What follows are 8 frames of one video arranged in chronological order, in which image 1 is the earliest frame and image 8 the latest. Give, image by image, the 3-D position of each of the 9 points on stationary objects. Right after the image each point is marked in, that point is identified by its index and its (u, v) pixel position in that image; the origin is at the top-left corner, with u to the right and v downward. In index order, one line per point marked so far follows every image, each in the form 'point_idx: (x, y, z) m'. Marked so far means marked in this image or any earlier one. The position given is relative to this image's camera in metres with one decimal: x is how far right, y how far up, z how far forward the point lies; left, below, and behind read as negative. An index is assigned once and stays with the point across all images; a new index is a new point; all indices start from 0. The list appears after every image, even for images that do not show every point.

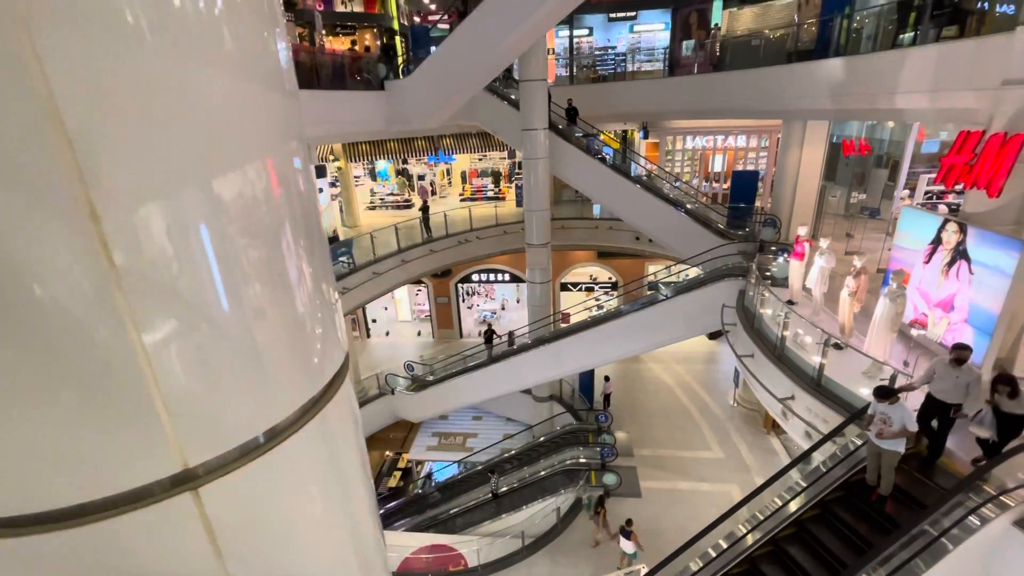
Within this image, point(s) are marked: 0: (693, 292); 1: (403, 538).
0: (+3.0, -0.1, +8.1) m
1: (-2.0, -4.6, +8.8) m
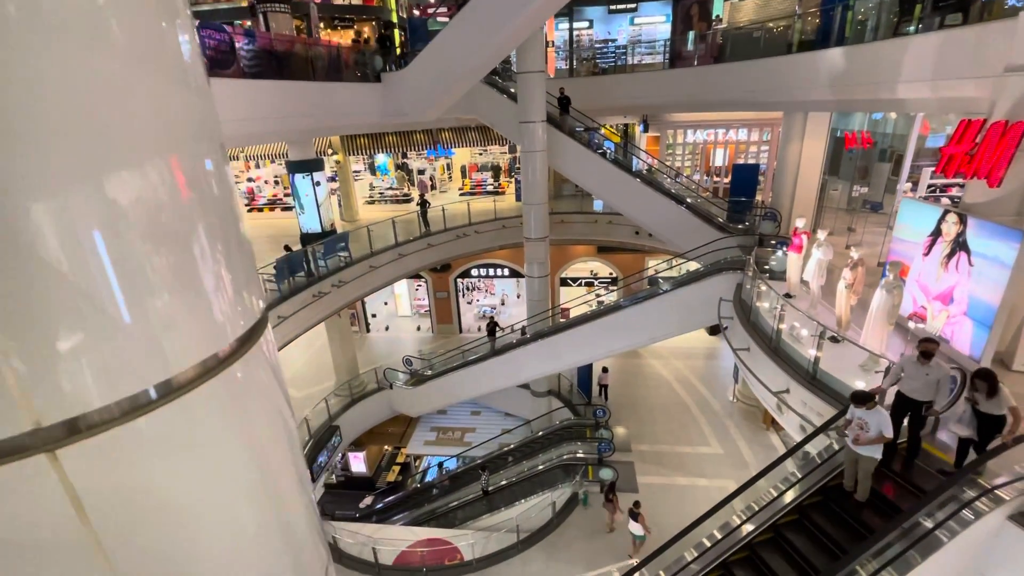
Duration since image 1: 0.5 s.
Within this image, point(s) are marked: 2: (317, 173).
0: (+3.0, 0.0, +8.0) m
1: (-2.1, -4.5, +8.8) m
2: (-4.2, +2.5, +10.4) m
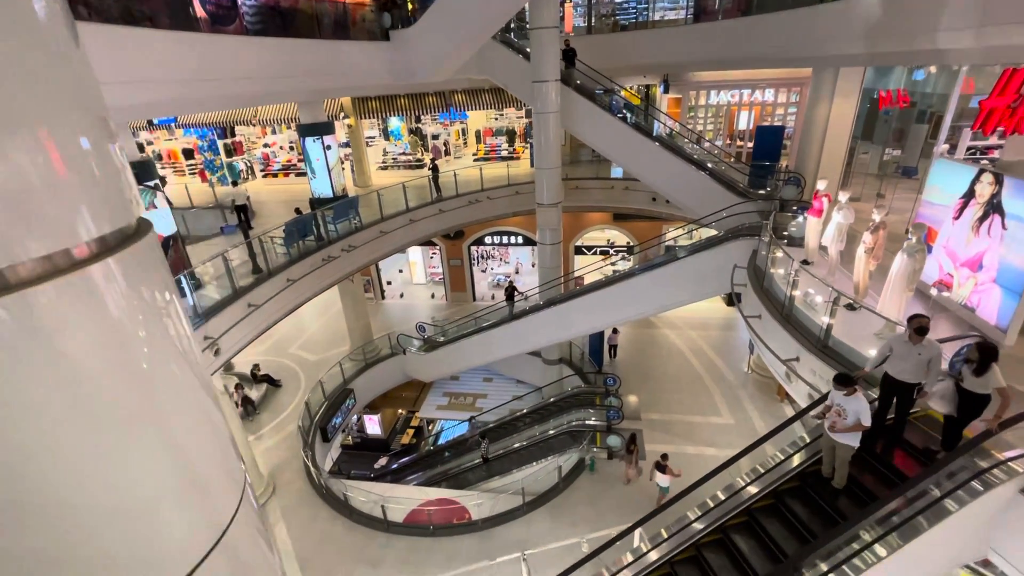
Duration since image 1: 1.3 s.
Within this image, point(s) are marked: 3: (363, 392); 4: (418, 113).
0: (+3.1, +0.6, +7.8) m
1: (-1.9, -3.8, +9.0) m
2: (-4.0, +3.3, +10.3) m
3: (-3.7, -2.6, +11.9) m
4: (-2.5, +4.8, +13.0) m
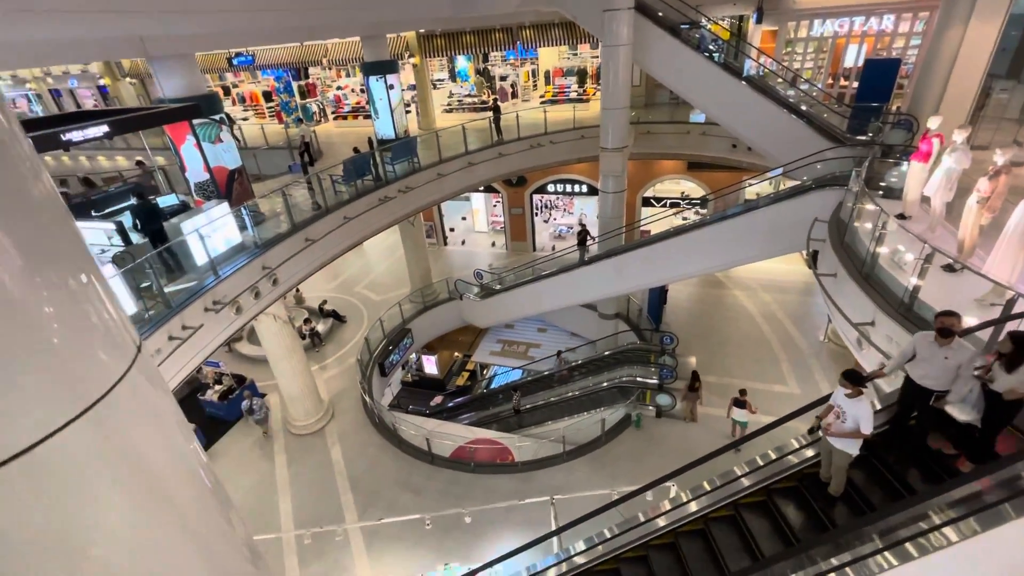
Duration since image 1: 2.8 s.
0: (+3.9, +1.2, +7.0) m
1: (-1.1, -2.8, +9.3) m
2: (-2.6, +4.5, +10.2) m
3: (-2.4, -1.2, +12.3) m
4: (-0.7, +6.2, +12.5) m
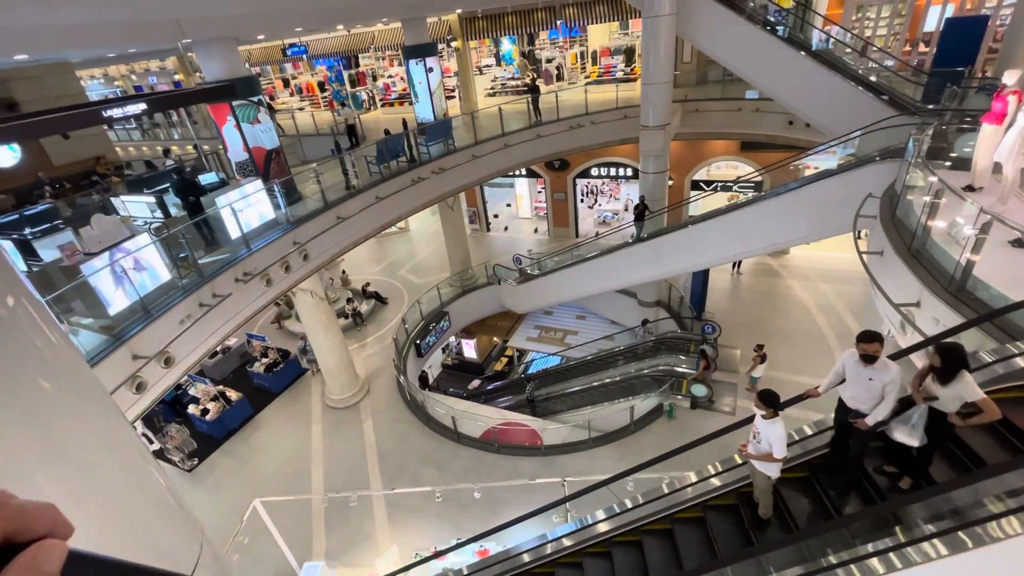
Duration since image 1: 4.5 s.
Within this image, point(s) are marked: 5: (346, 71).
0: (+4.3, +1.4, +6.4) m
1: (-0.5, -2.4, +9.4) m
2: (-1.8, +4.9, +10.3) m
3: (-1.4, -0.7, +12.4) m
4: (+0.4, +6.6, +12.3) m
5: (-5.4, +7.1, +15.5) m
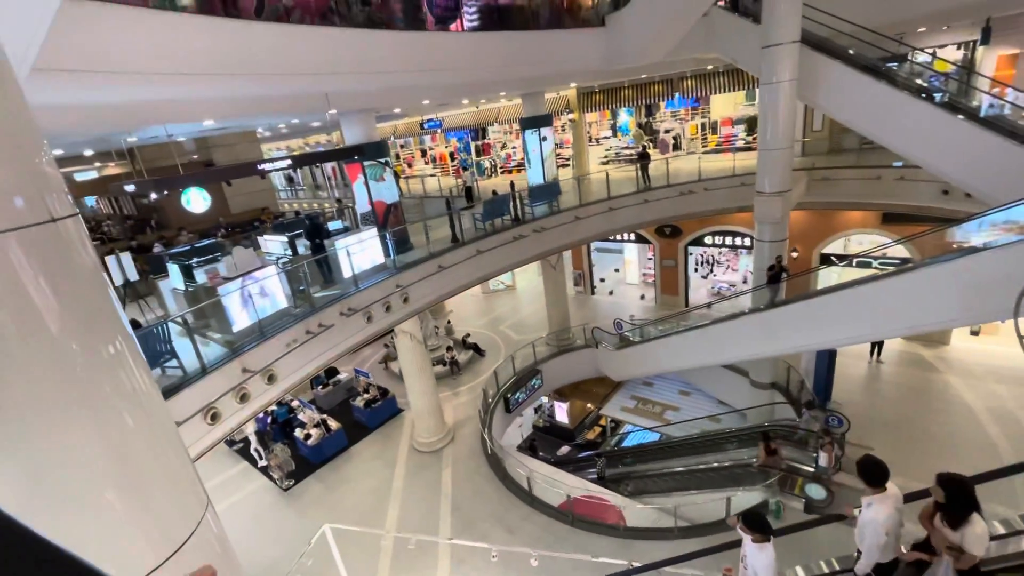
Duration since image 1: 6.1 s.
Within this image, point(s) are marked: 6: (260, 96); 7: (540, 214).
0: (+5.3, +0.4, +5.3) m
1: (+1.0, -3.5, +8.9) m
2: (+0.7, +3.7, +11.0) m
3: (+1.0, -2.3, +12.2) m
4: (+3.5, +4.9, +12.6) m
5: (-1.4, +5.3, +17.1) m
6: (-2.9, +2.2, +5.6) m
7: (+0.5, +1.5, +9.6) m
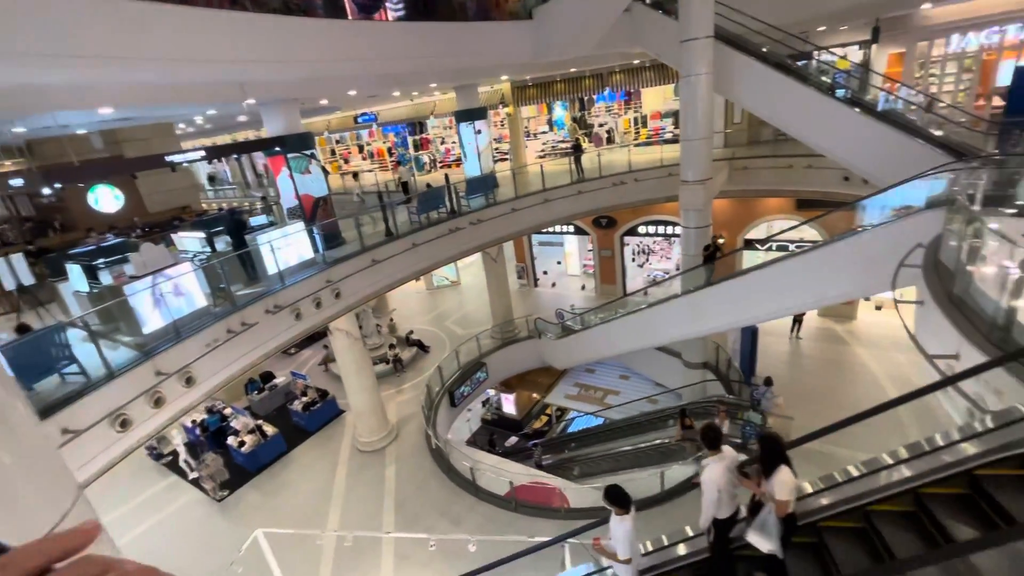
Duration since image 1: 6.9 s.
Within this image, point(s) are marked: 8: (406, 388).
0: (+4.5, +0.7, +5.9) m
1: (0.0, -3.4, +9.0) m
2: (-0.8, +3.8, +11.0) m
3: (-0.4, -2.1, +12.3) m
4: (+1.7, +5.2, +12.9) m
5: (-3.6, +5.4, +16.9) m
6: (-3.8, +2.2, +5.2) m
7: (-0.7, +1.7, +9.6) m
8: (-2.6, -2.4, +11.5) m
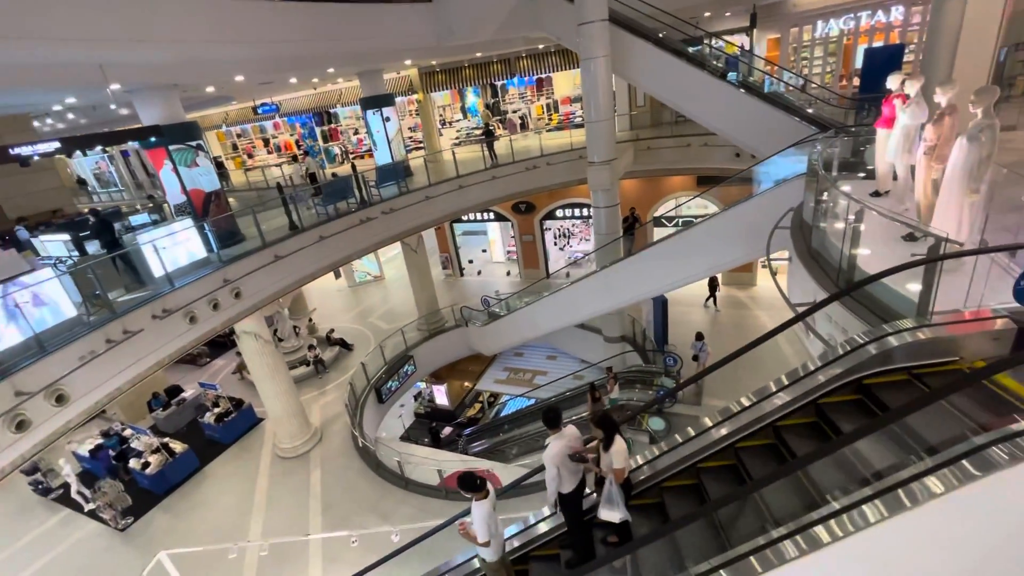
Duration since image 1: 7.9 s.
0: (+3.3, +1.2, +6.4) m
1: (-1.3, -3.1, +8.9) m
2: (-2.8, +4.0, +10.7) m
3: (-2.3, -1.9, +12.2) m
4: (-0.7, +5.5, +12.9) m
5: (-6.5, +5.4, +16.1) m
6: (-4.9, +2.1, +4.6) m
7: (-2.4, +1.8, +9.3) m
8: (-4.2, -2.3, +11.1) m
